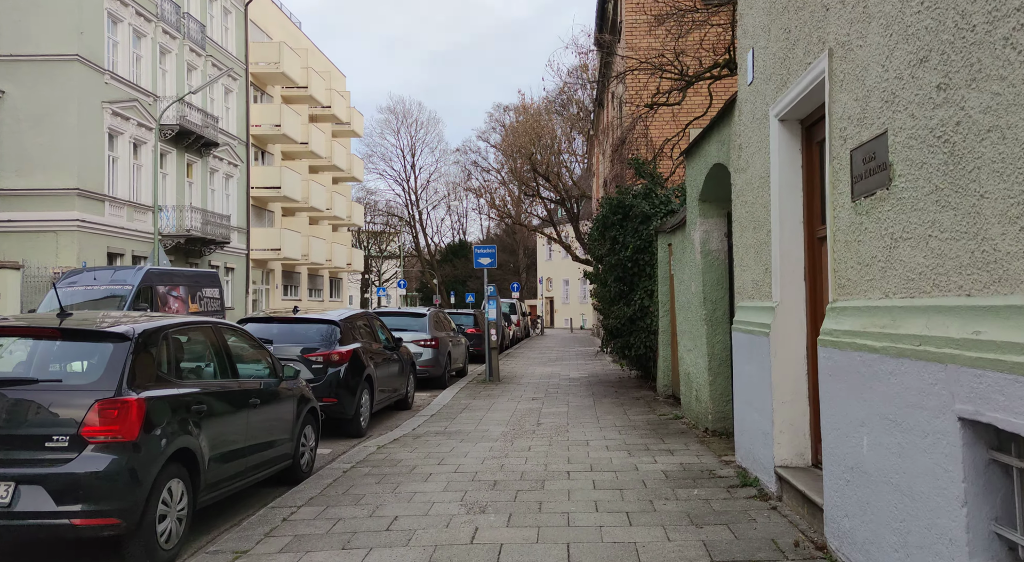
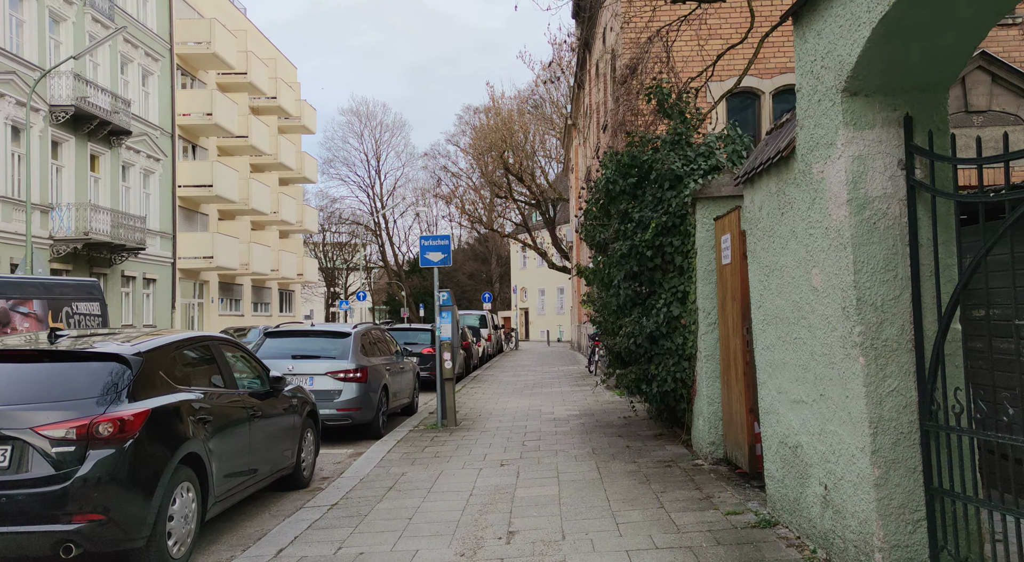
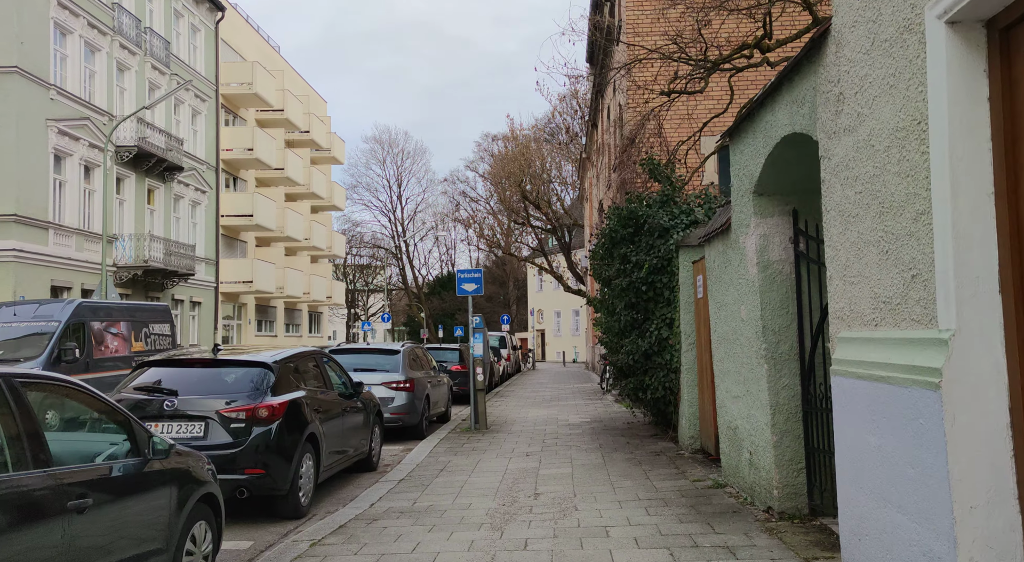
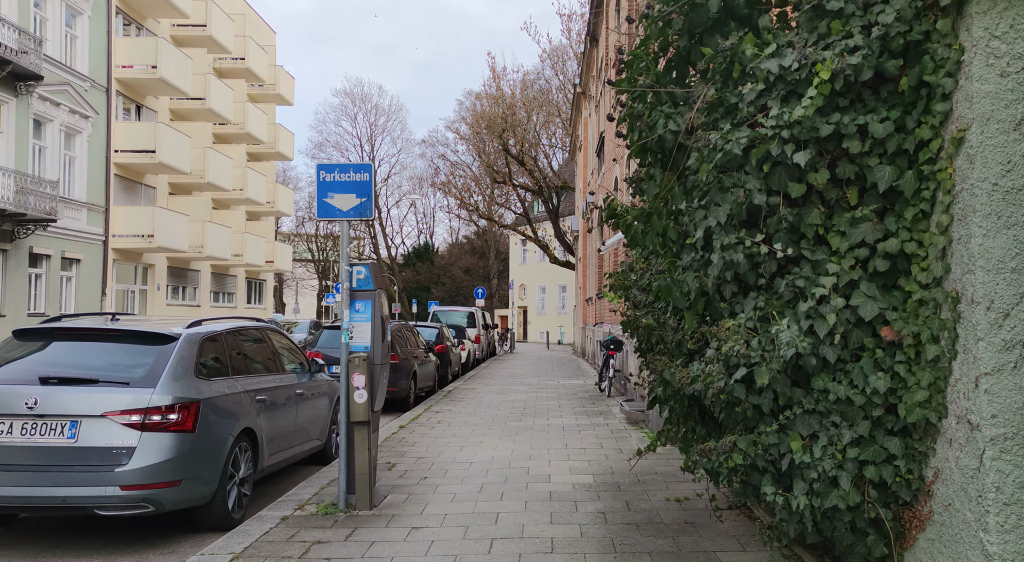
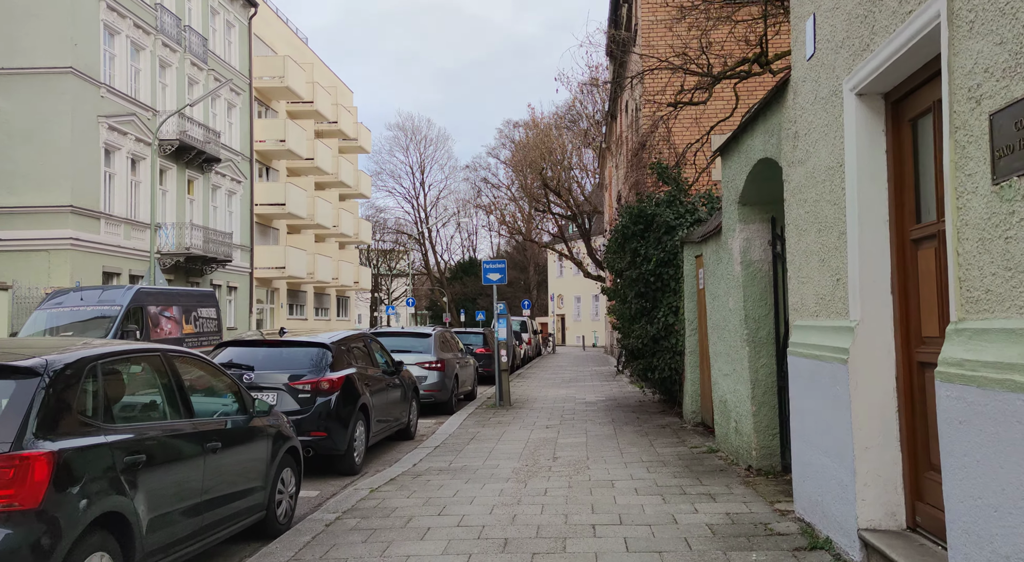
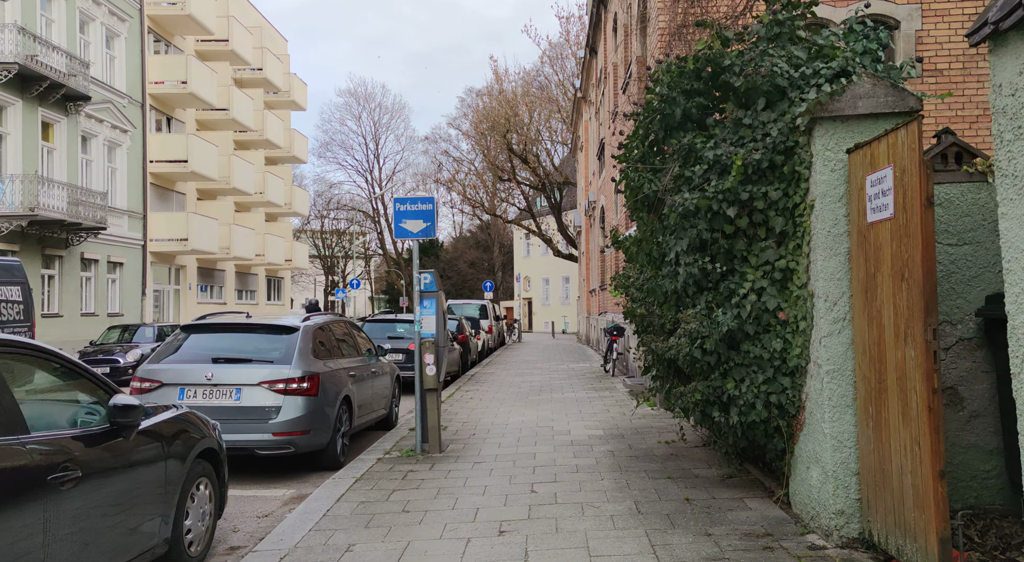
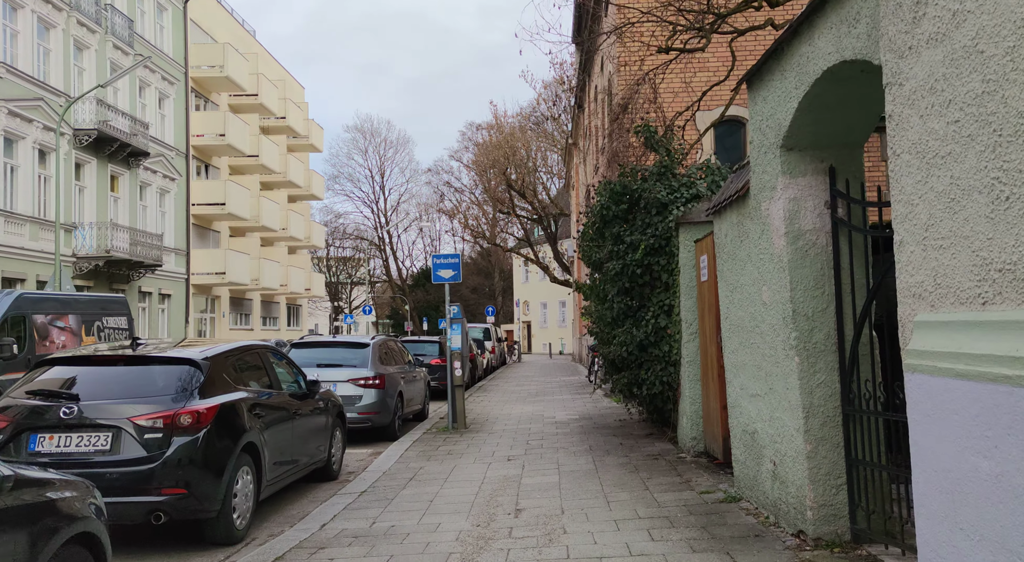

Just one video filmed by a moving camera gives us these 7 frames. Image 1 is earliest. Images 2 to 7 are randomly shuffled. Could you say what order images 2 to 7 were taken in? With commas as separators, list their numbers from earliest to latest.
5, 3, 7, 2, 6, 4
